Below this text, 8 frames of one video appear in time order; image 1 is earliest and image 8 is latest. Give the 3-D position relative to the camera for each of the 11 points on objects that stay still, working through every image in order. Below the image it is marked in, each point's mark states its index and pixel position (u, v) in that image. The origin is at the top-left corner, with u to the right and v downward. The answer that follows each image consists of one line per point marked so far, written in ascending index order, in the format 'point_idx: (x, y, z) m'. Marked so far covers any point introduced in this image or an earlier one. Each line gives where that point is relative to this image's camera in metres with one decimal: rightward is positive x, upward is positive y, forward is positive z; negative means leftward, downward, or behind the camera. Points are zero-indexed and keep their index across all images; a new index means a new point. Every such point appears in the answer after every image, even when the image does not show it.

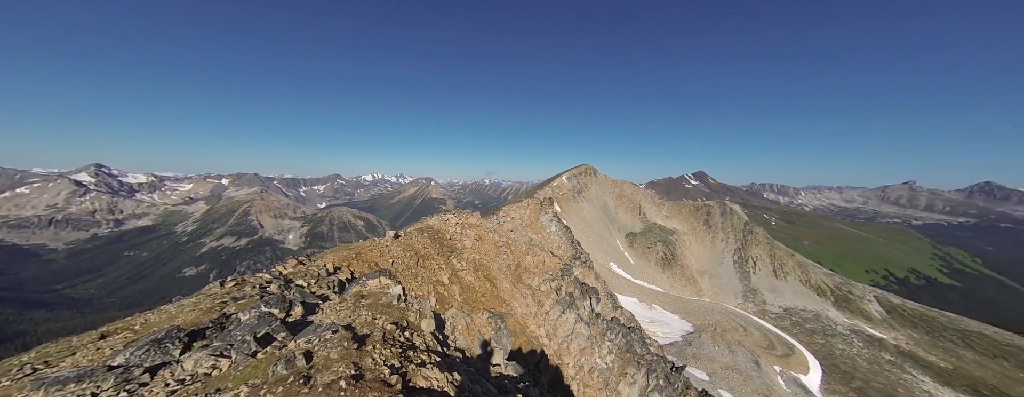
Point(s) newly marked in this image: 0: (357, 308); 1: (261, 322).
0: (-9.2, -6.4, +18.7) m
1: (-12.6, -6.1, +15.1) m
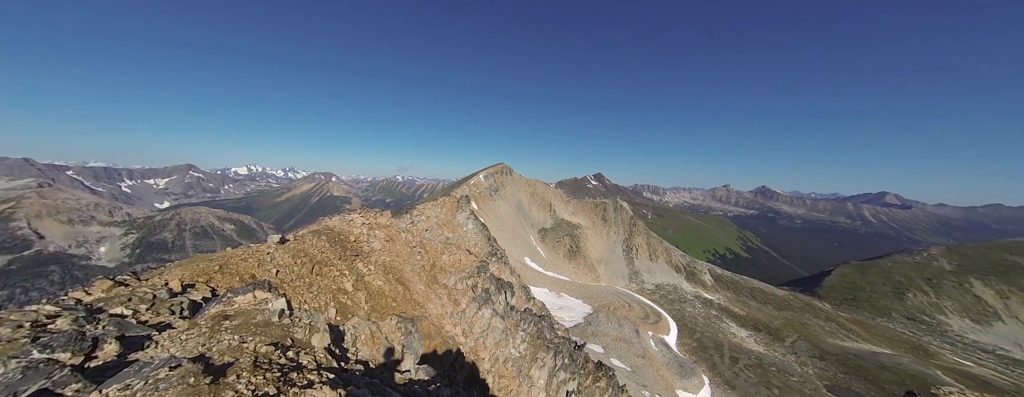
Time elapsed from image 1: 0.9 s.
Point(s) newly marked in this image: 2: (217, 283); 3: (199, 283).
0: (-14.7, -6.6, +14.8) m
1: (-16.8, -6.2, +10.4) m
2: (-18.6, -5.3, +19.0) m
3: (-19.9, -5.4, +19.0) m
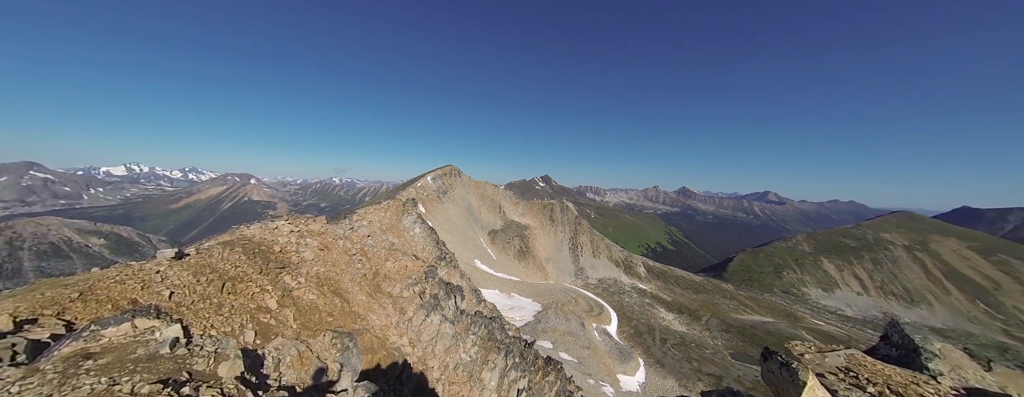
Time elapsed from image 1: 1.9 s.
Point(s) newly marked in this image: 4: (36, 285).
0: (-17.5, -7.0, +11.5) m
1: (-18.8, -6.6, +6.7) m
2: (-22.2, -5.8, +14.9) m
3: (-23.5, -5.9, +14.6) m
4: (-27.0, -4.9, +16.5) m
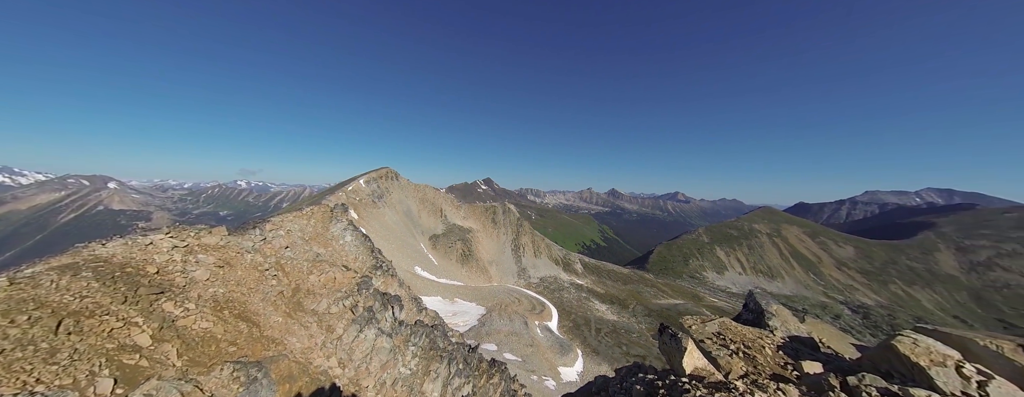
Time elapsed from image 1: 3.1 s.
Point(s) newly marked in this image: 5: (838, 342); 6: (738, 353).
0: (-19.7, -7.6, +8.4) m
1: (-20.0, -7.1, +3.5) m
2: (-25.0, -6.5, +10.8) m
3: (-26.2, -6.6, +10.3) m
4: (-30.0, -5.6, +11.4) m
5: (+15.5, -6.8, +14.3) m
6: (+9.2, -6.5, +12.3) m
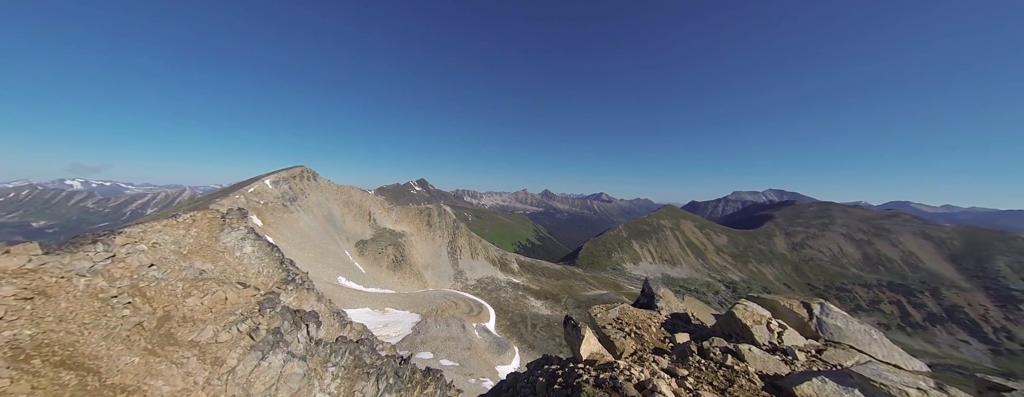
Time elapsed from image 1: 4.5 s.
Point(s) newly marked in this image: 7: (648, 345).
0: (-21.7, -8.0, +4.1) m
1: (-21.0, -7.6, -0.7) m
2: (-27.4, -7.0, +5.3) m
3: (-28.5, -7.1, +4.5) m
4: (-32.5, -6.3, +4.8) m
5: (+11.3, -6.8, +17.5) m
6: (+5.6, -6.5, +14.2) m
7: (+6.0, -6.6, +13.4) m
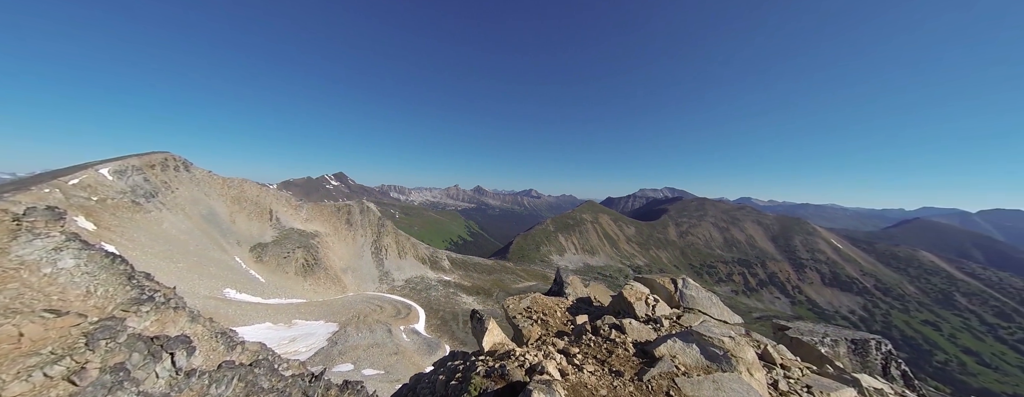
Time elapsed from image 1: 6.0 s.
0: (-22.6, -8.1, -1.4) m
1: (-20.7, -7.7, -6.0) m
2: (-28.5, -7.2, -1.7) m
3: (-29.3, -7.3, -2.7) m
4: (-33.2, -6.5, -3.5) m
5: (+6.1, -6.4, +19.7) m
6: (+1.3, -6.2, +15.0) m
7: (+1.9, -6.3, +14.4) m
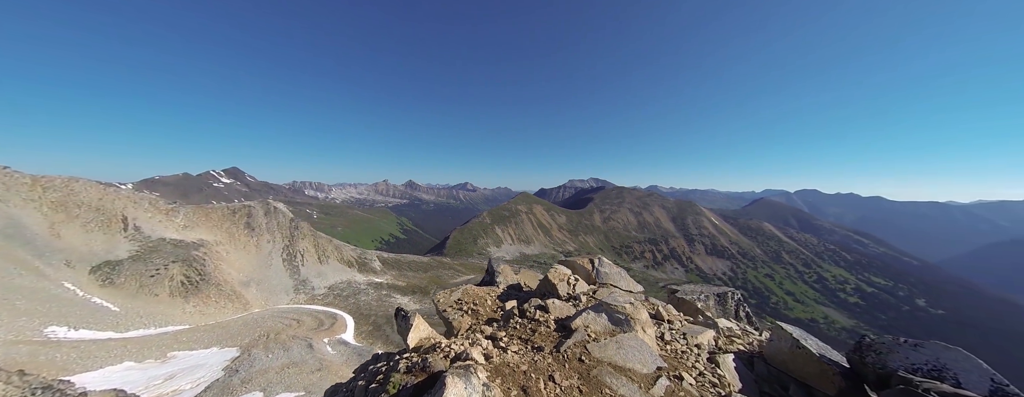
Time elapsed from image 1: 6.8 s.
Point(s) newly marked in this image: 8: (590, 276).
0: (-21.6, -8.9, -6.4) m
1: (-18.7, -8.5, -10.4) m
2: (-27.2, -8.2, -8.1) m
3: (-27.8, -8.4, -9.3) m
4: (-31.5, -7.7, -10.9) m
5: (+1.3, -5.7, +20.7) m
6: (-2.2, -5.7, +15.1) m
7: (-1.5, -5.9, +14.6) m
8: (+4.7, -4.6, +17.9) m
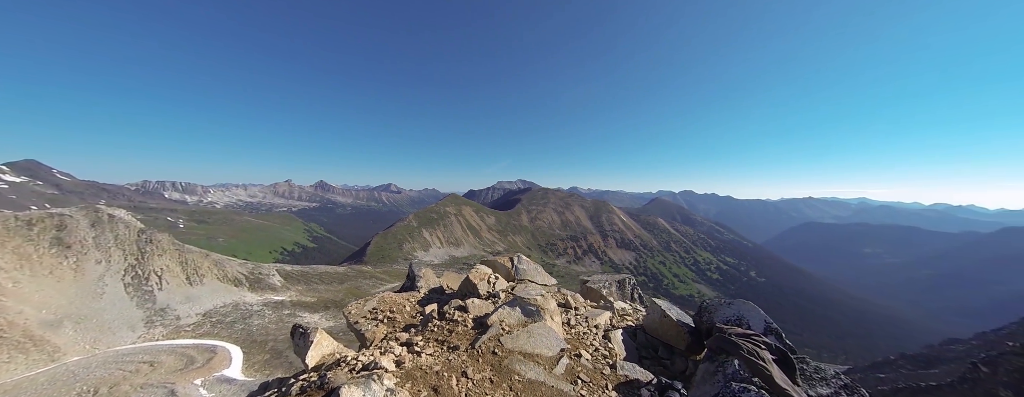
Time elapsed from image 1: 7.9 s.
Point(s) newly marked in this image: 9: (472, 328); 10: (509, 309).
0: (-19.4, -9.0, -11.7) m
1: (-15.6, -8.5, -14.8) m
2: (-24.4, -8.3, -14.7) m
3: (-24.7, -8.5, -16.0) m
4: (-27.8, -7.8, -18.5) m
5: (-4.0, -5.7, +20.4) m
6: (-6.1, -5.8, +14.0) m
7: (-5.2, -5.9, +13.8) m
8: (-0.1, -4.6, +18.5) m
9: (-1.4, -4.9, +11.2) m
10: (+0.1, -4.5, +12.0) m
